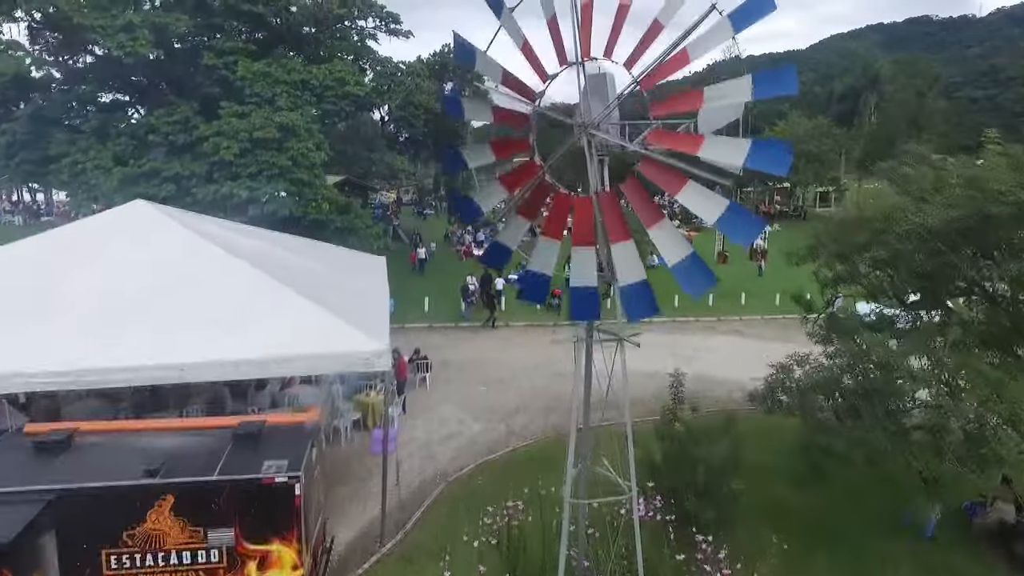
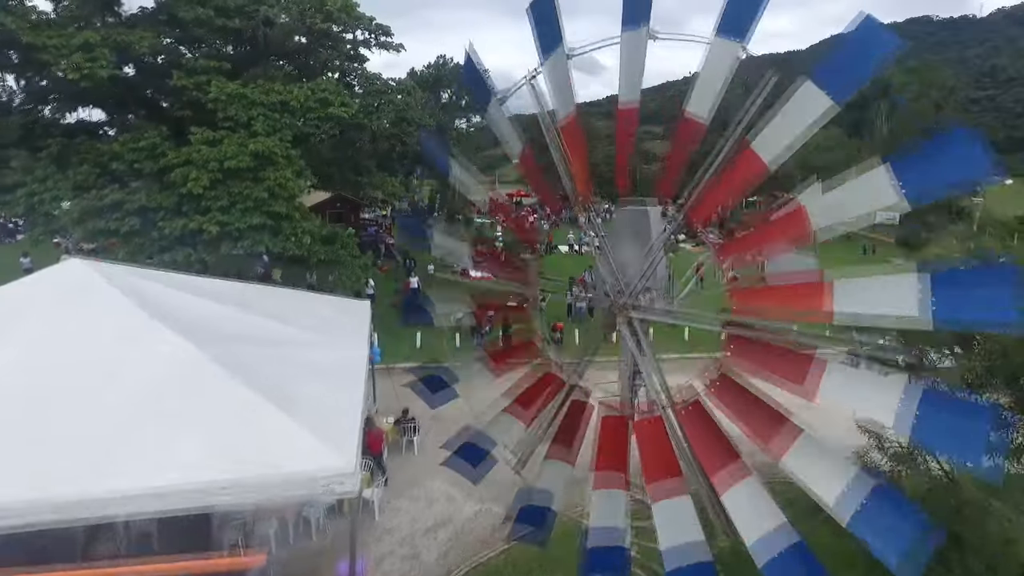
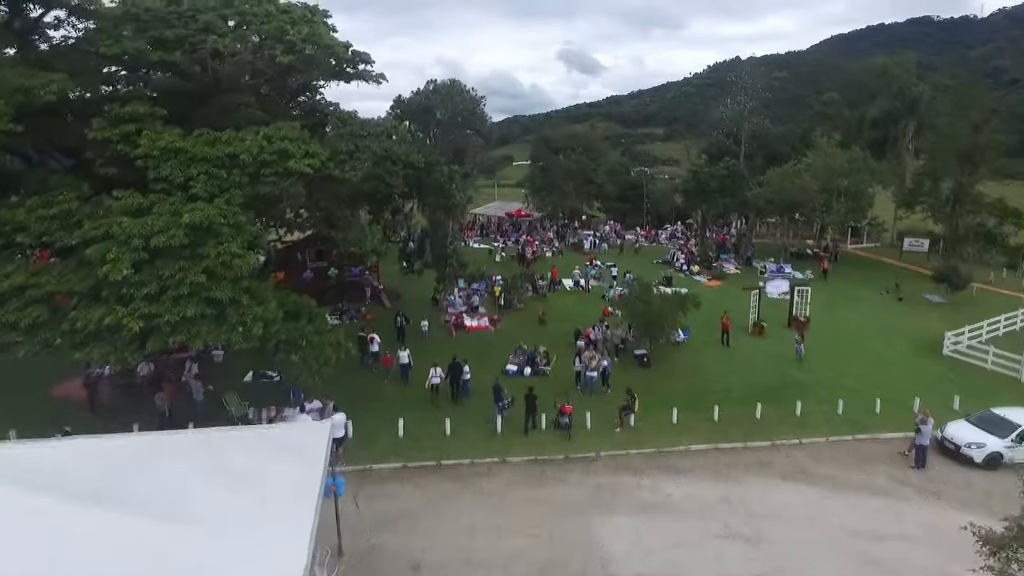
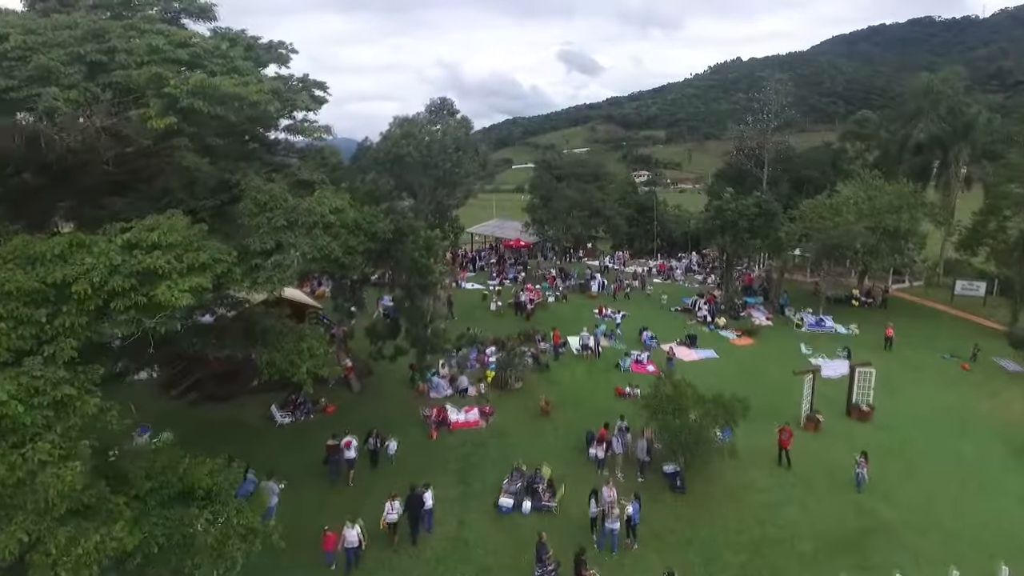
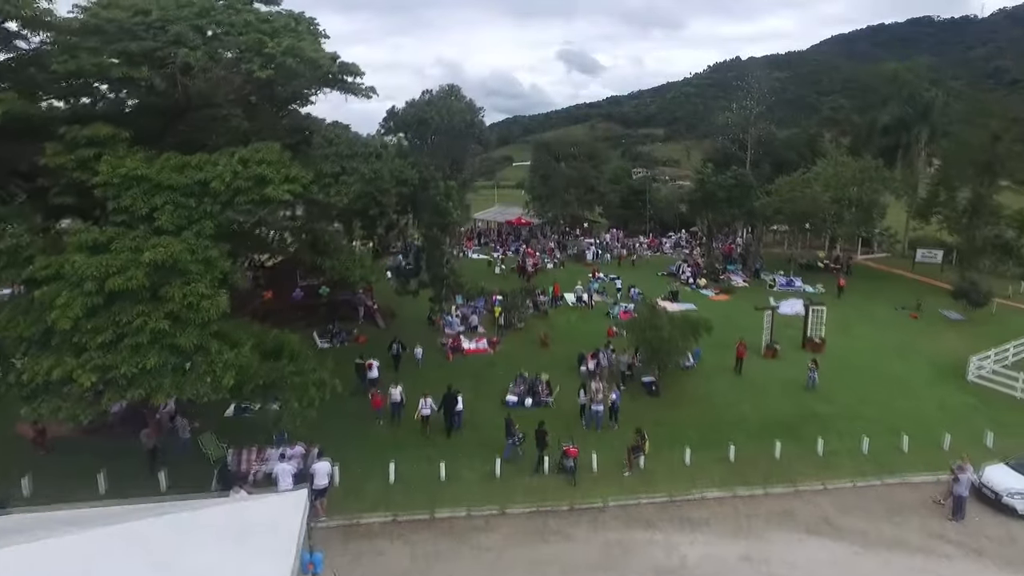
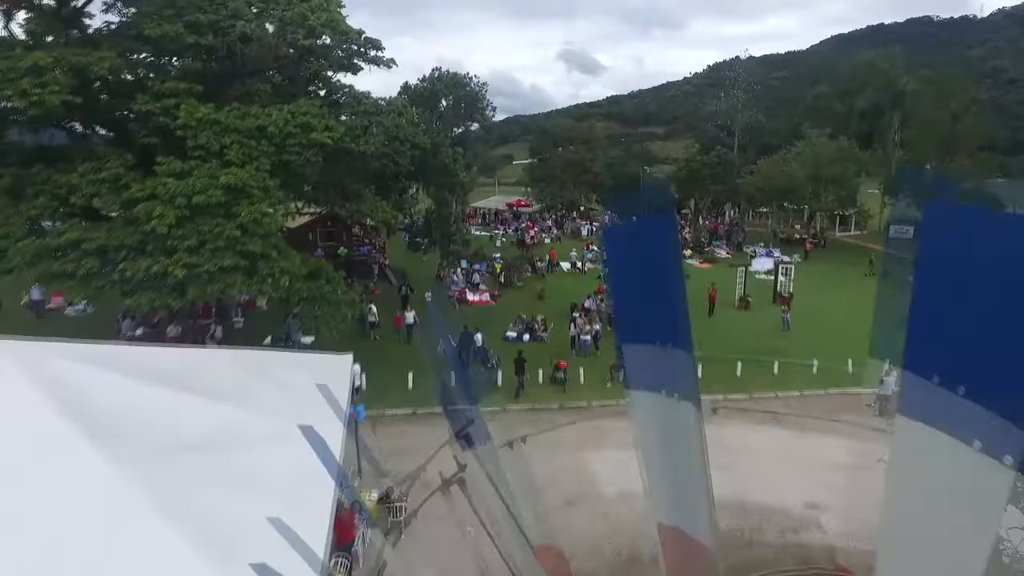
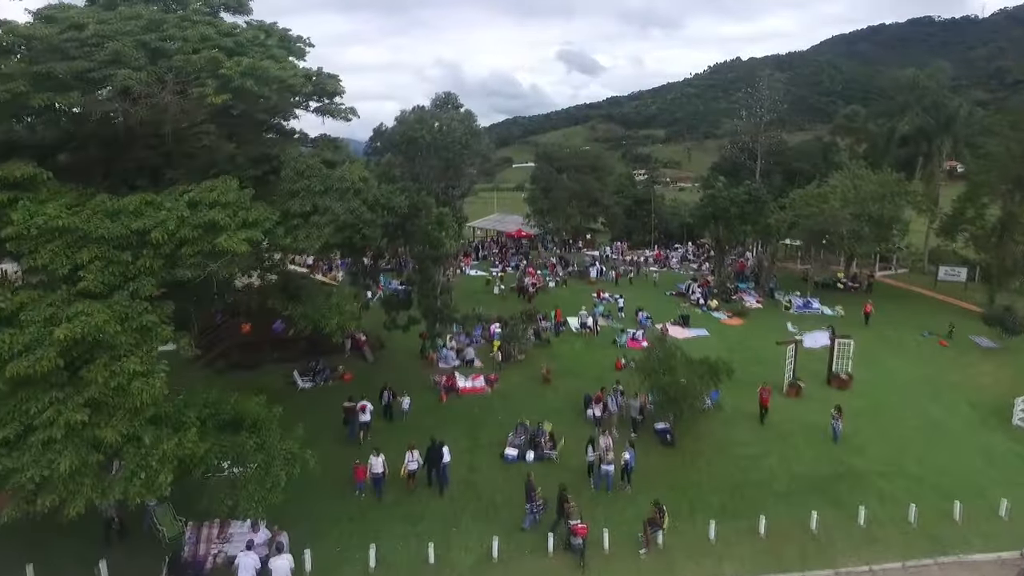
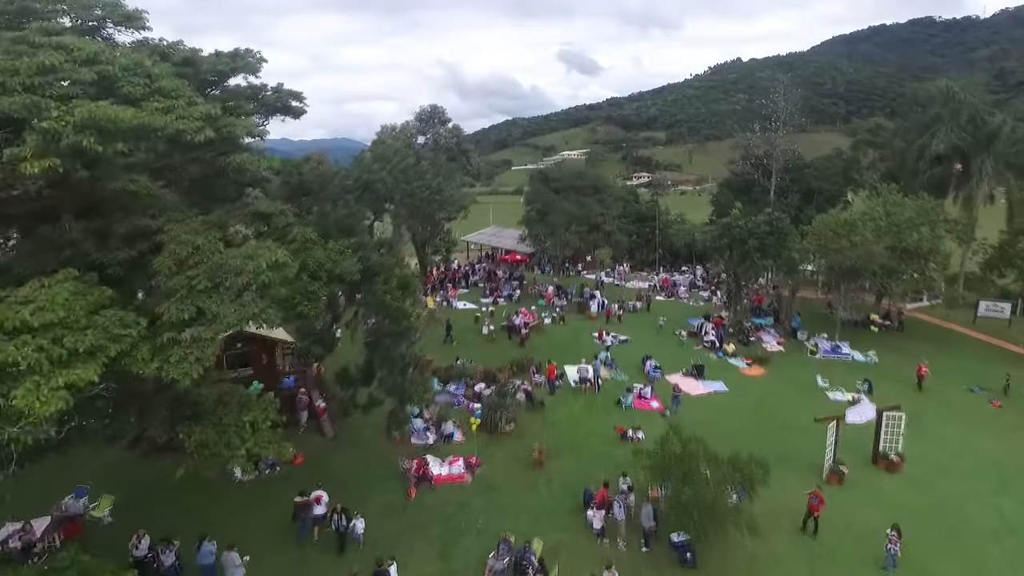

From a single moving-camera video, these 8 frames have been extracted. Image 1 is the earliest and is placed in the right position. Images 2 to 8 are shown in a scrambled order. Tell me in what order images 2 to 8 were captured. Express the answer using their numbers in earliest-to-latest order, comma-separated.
2, 6, 3, 5, 7, 4, 8
